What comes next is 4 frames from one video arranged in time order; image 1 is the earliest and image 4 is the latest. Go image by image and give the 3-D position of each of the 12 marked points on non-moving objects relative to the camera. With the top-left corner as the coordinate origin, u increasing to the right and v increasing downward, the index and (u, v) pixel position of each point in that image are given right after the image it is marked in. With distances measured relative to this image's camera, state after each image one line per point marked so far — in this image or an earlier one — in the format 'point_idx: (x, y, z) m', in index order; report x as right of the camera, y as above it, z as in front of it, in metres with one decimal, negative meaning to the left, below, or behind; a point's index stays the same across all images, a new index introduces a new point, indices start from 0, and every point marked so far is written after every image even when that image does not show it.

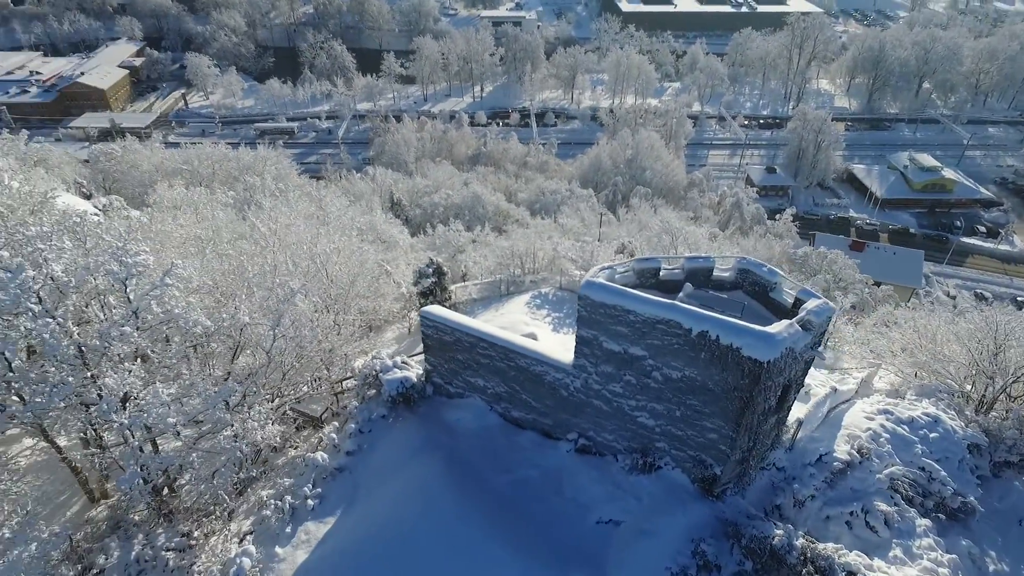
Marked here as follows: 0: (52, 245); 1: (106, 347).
0: (-11.3, +1.0, +15.0) m
1: (-9.9, -1.4, +15.0) m
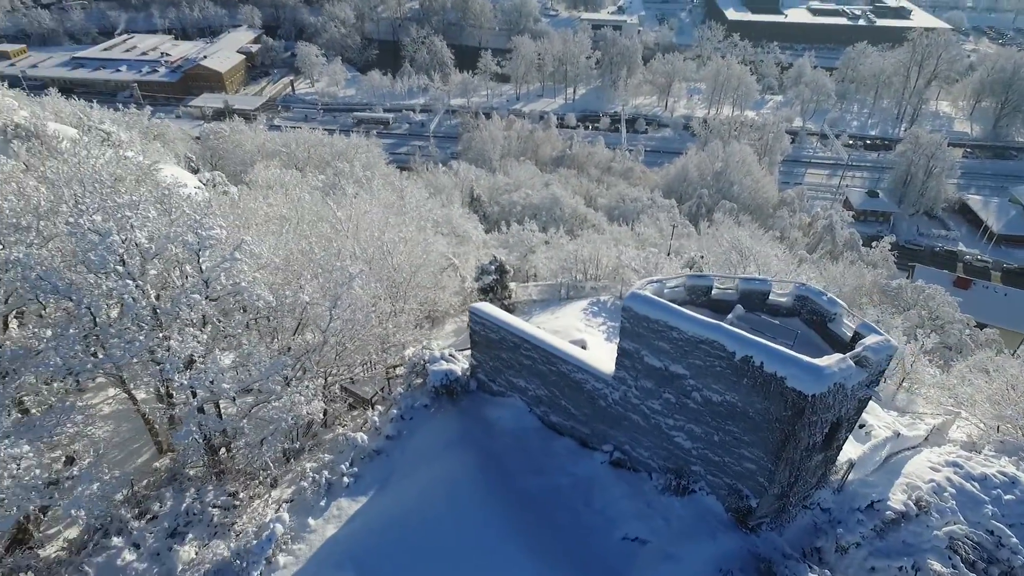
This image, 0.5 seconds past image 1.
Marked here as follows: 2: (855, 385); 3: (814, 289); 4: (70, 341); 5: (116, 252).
0: (-10.0, +1.9, +16.4) m
1: (-8.8, -0.6, +16.2) m
2: (+7.0, -2.0, +12.7) m
3: (+6.9, 0.0, +14.4) m
4: (-10.7, -1.3, +14.8) m
5: (-9.9, +0.9, +15.4) m
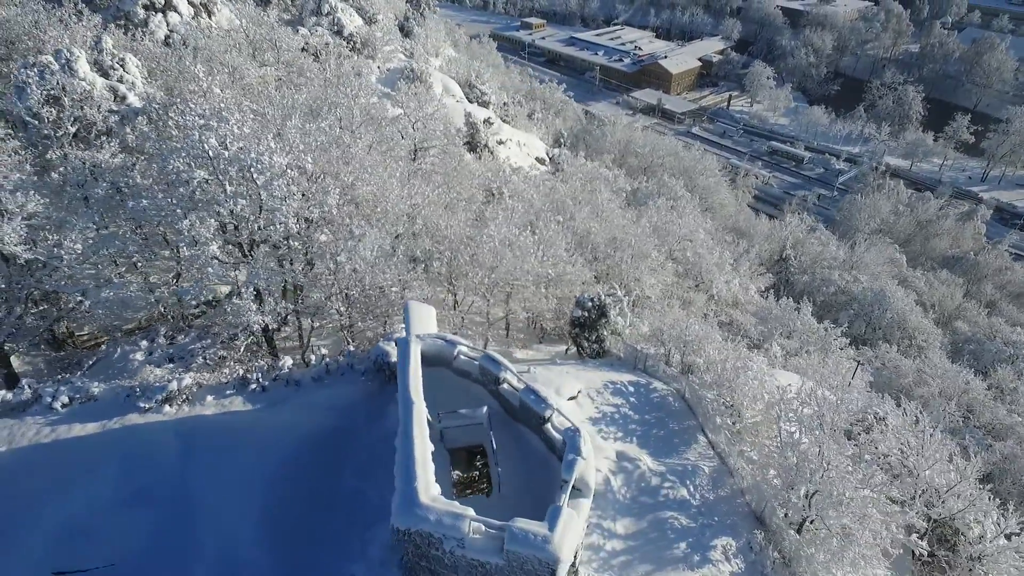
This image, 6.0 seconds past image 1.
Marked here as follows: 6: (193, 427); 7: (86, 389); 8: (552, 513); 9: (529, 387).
0: (-9.3, +5.5, +21.7) m
1: (-9.6, +2.8, +21.1) m
2: (-0.5, -4.2, +9.6) m
3: (+1.2, -2.6, +10.8) m
4: (-12.0, +3.1, +21.1) m
5: (-10.2, +4.7, +20.9) m
6: (-9.2, -4.0, +18.0) m
7: (-13.0, -3.1, +19.1) m
8: (+0.6, -3.5, +9.8) m
9: (+0.3, -1.8, +11.8) m
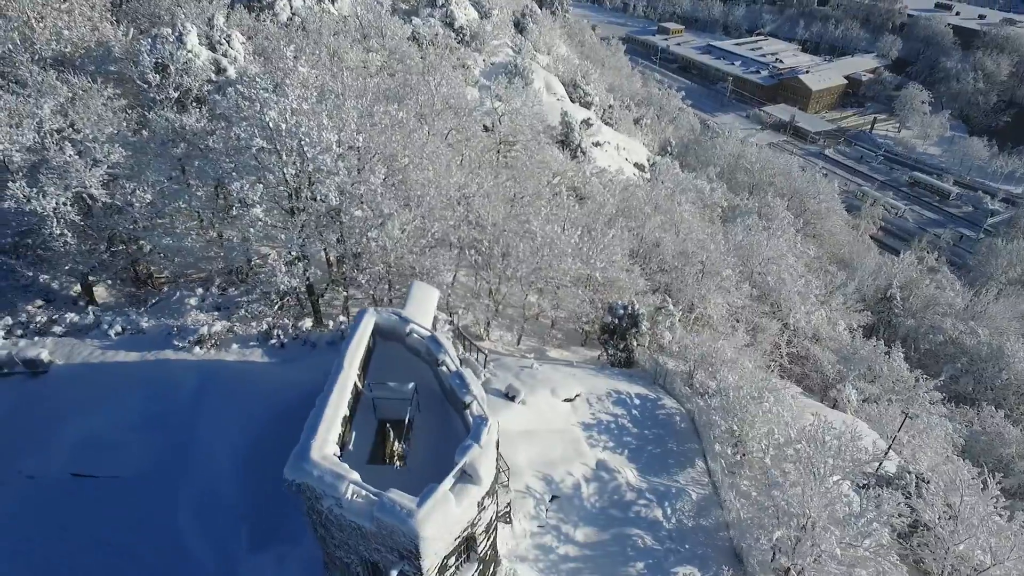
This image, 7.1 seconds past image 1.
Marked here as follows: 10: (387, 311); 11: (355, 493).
0: (-7.7, +6.8, +23.4) m
1: (-8.5, +4.2, +22.9) m
2: (-2.6, -3.8, +10.0) m
3: (-0.5, -2.5, +10.9) m
4: (-10.8, +4.8, +23.3) m
5: (-8.9, +6.1, +22.8) m
6: (-9.5, -2.6, +19.9) m
7: (-12.9, -1.2, +21.6) m
8: (-1.3, -3.2, +10.0) m
9: (-1.0, -1.6, +12.0) m
10: (-2.6, -0.5, +13.6) m
11: (-2.5, -3.3, +9.9) m
